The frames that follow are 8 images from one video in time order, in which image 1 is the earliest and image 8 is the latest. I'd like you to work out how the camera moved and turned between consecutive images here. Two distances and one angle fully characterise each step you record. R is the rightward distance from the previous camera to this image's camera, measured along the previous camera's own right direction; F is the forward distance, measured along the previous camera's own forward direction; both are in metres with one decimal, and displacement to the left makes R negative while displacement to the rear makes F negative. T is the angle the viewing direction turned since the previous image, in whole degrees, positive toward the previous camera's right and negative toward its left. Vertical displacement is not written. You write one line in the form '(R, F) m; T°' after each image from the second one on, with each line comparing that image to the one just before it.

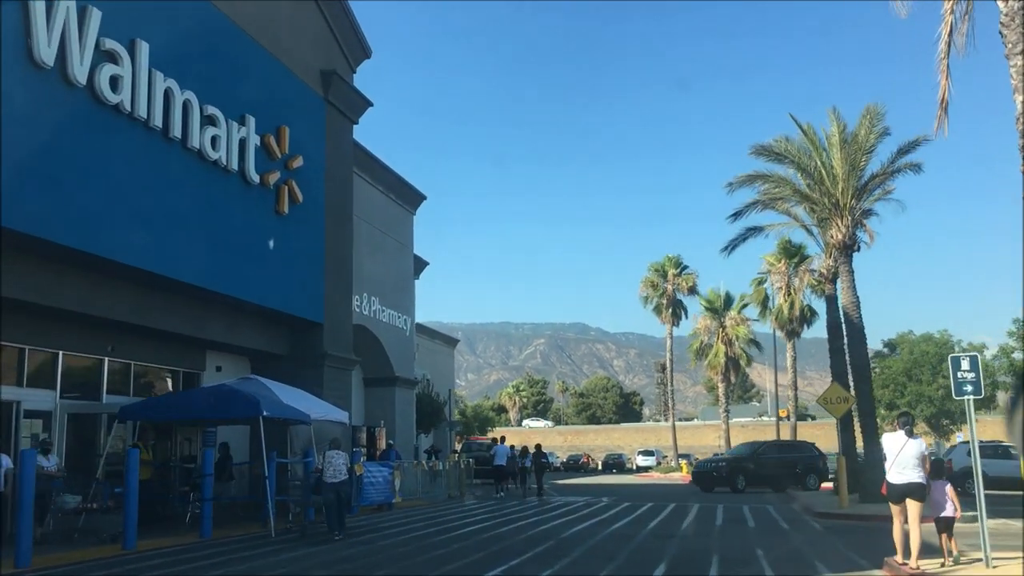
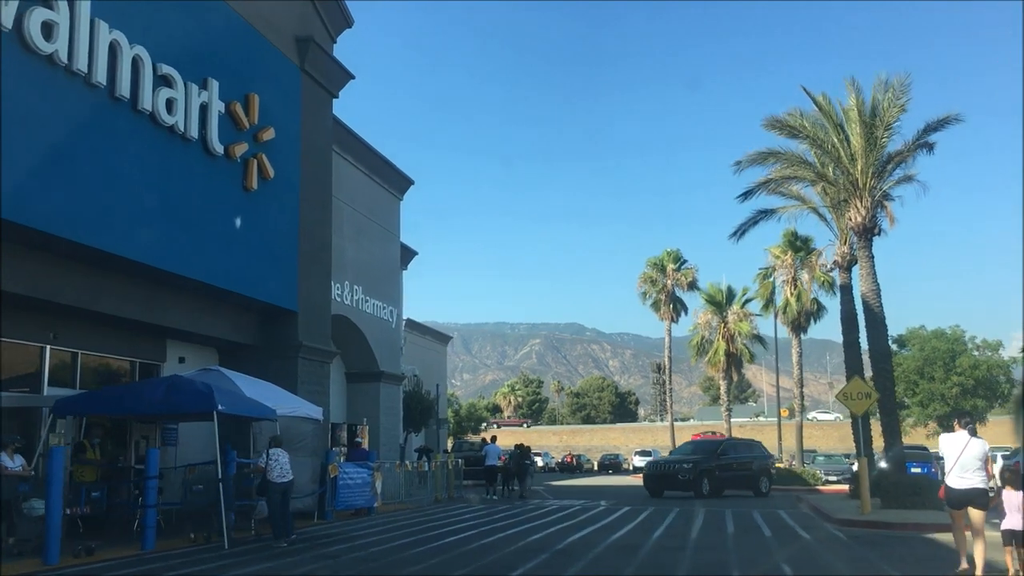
(+0.1, +1.7) m; 0°
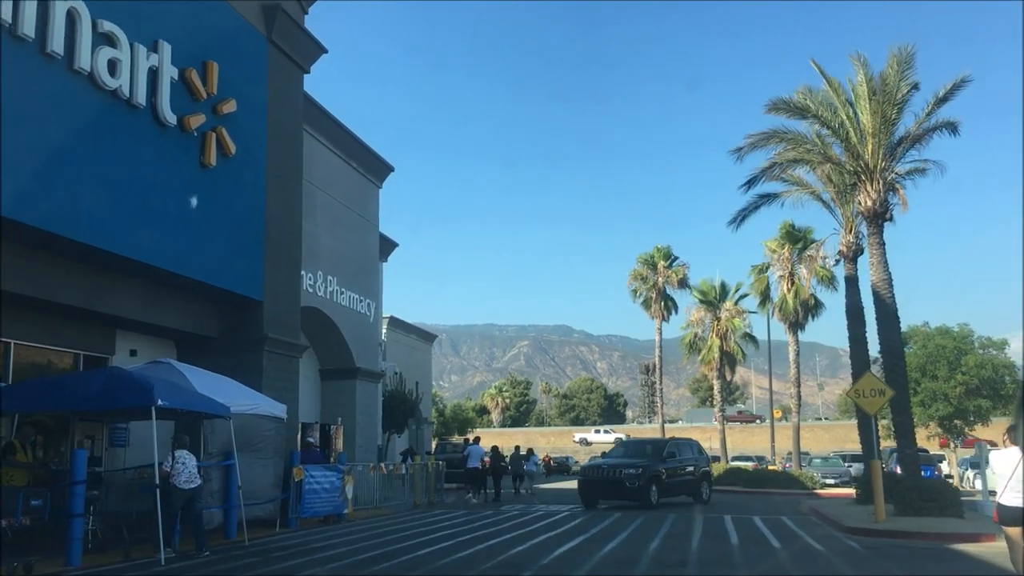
(+0.1, +1.5) m; +1°
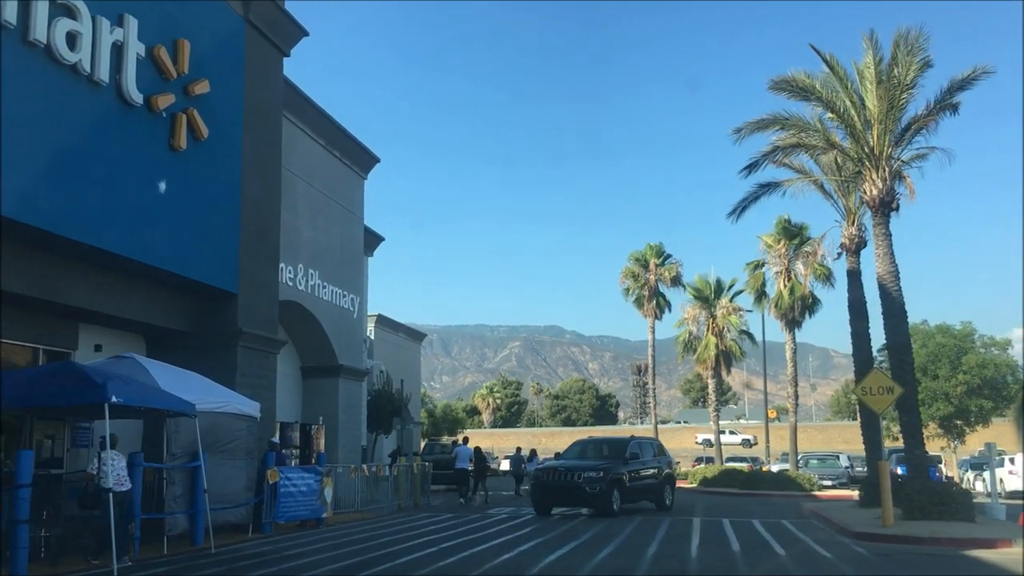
(+0.1, +0.9) m; +1°
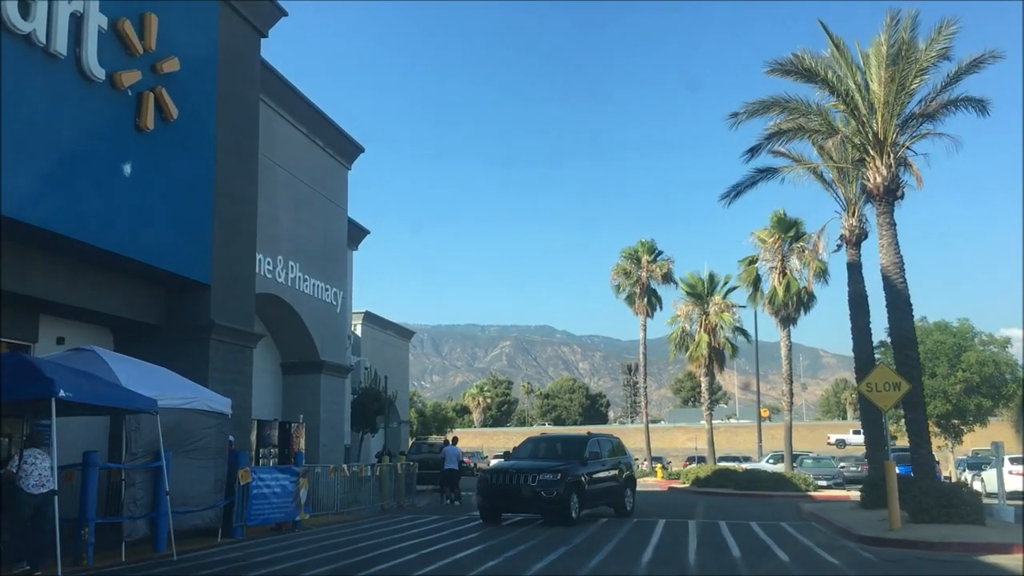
(+0.1, +0.8) m; +1°
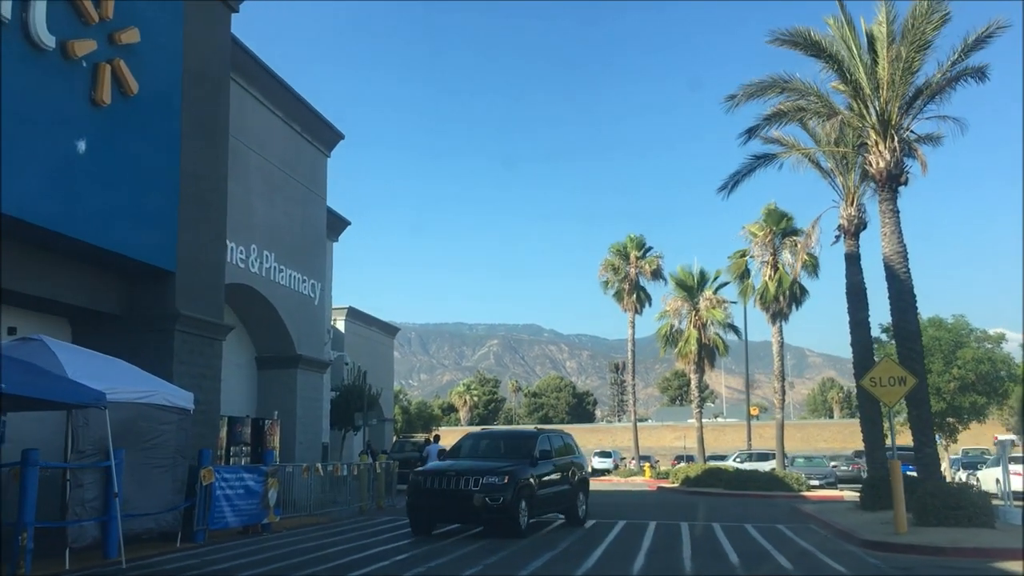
(+0.1, +0.9) m; +1°
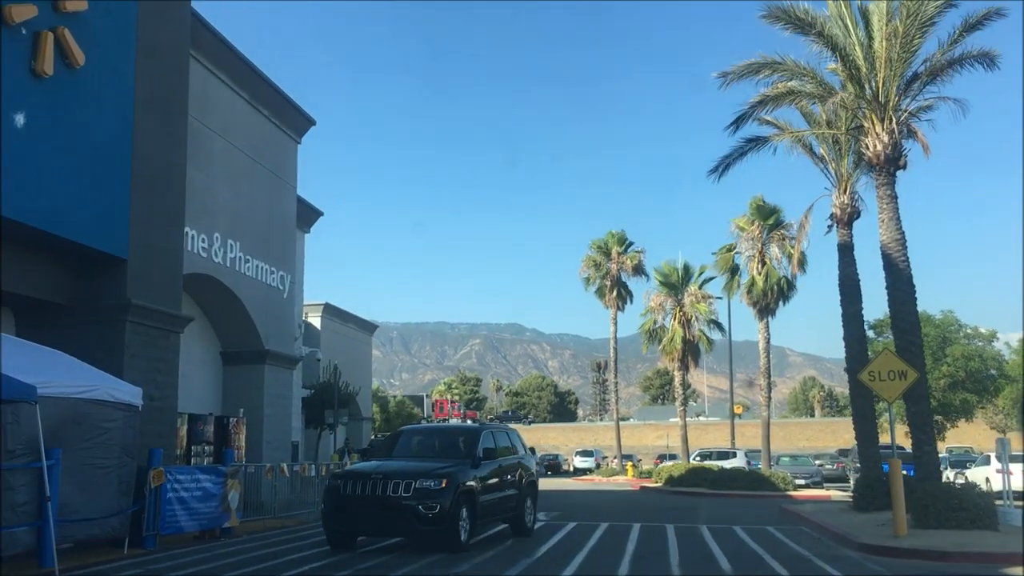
(+0.1, +0.9) m; +1°
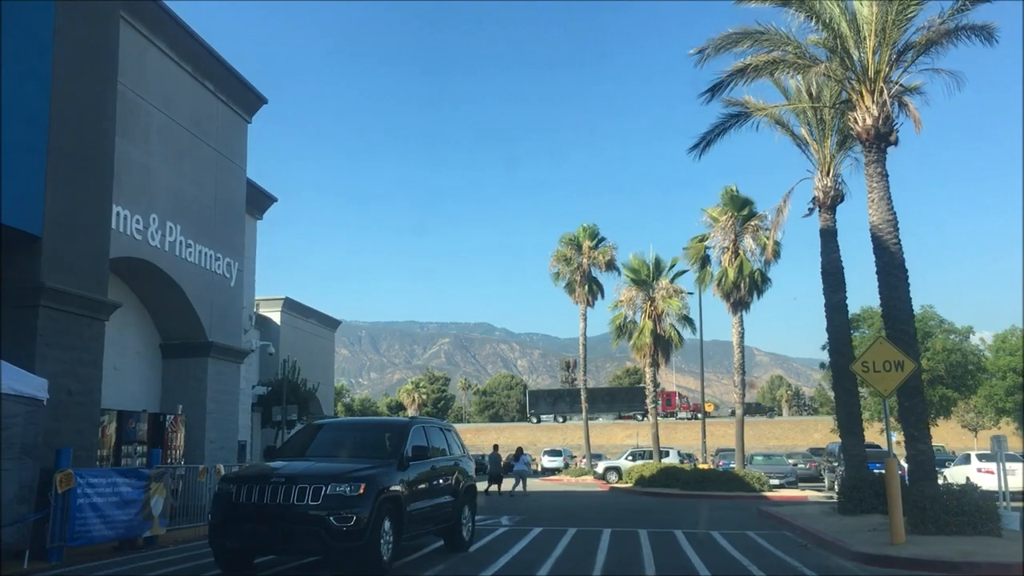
(+0.1, +1.3) m; +2°
